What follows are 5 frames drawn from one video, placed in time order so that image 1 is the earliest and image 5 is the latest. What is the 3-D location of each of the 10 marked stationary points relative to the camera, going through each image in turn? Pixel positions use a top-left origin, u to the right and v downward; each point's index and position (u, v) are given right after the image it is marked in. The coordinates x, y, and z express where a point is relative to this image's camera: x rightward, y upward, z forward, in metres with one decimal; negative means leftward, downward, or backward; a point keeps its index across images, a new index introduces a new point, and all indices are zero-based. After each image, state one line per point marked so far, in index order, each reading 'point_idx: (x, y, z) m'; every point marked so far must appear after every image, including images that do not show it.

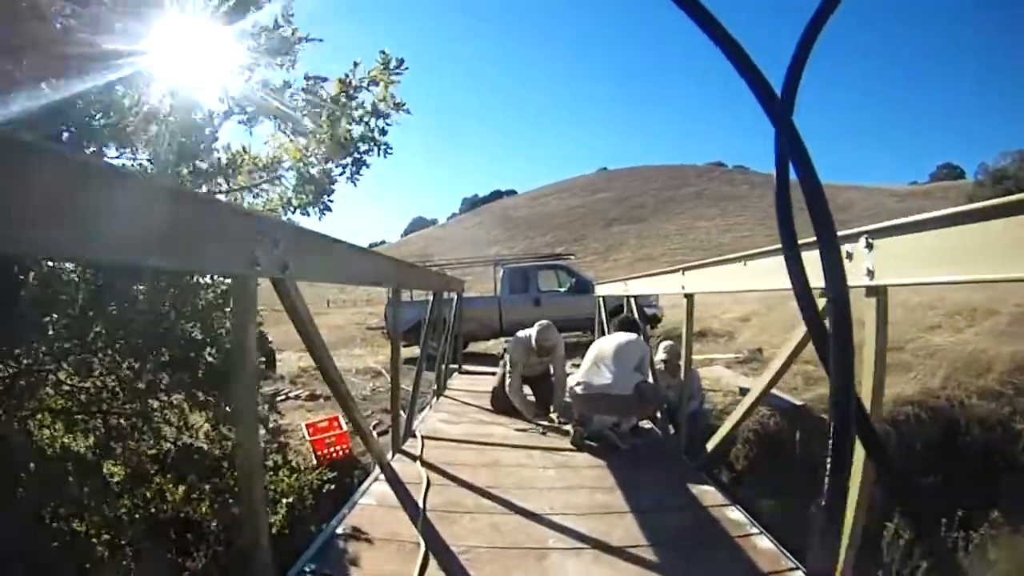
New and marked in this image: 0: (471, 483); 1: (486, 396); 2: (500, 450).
0: (-0.2, -0.8, +3.0) m
1: (-0.2, -0.9, +5.6) m
2: (-0.1, -0.8, +3.5) m
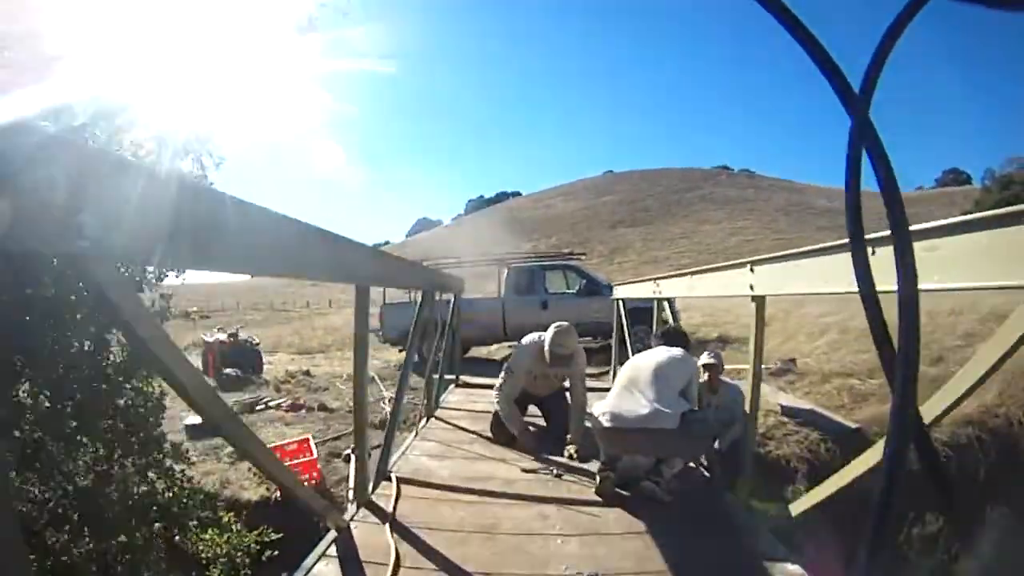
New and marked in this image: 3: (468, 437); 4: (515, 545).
0: (-0.2, -0.8, +2.1) m
1: (-0.2, -0.9, +4.7) m
2: (0.0, -0.8, +2.7) m
3: (-0.2, -0.9, +4.0) m
4: (0.0, -0.8, +2.3) m
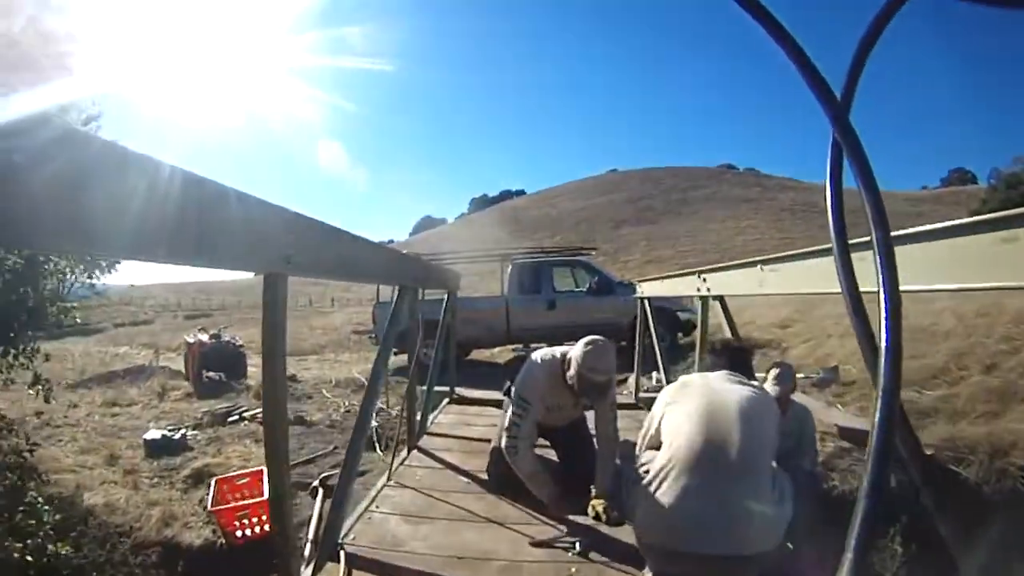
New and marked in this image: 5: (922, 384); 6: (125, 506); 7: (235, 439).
0: (-0.1, -0.8, +1.3) m
1: (-0.1, -0.8, +3.9) m
2: (0.0, -0.8, +1.8) m
3: (-0.2, -0.9, +3.1) m
4: (0.0, -0.8, +1.4) m
5: (+4.4, -1.0, +7.6) m
6: (-2.7, -1.5, +5.0) m
7: (-2.4, -1.3, +6.1) m
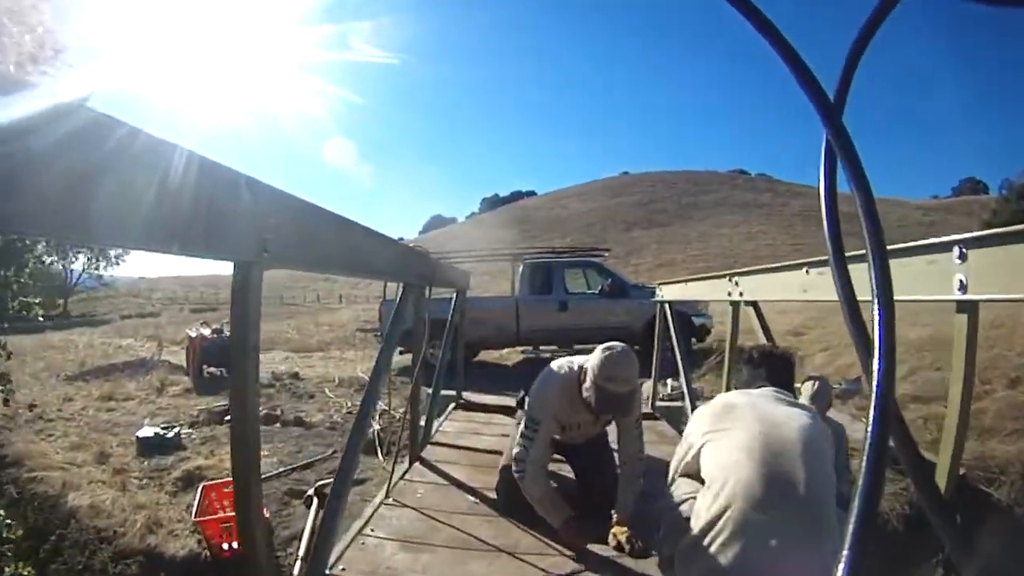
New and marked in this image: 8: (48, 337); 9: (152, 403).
0: (-0.1, -0.8, +1.0) m
1: (-0.1, -0.8, +3.6) m
2: (0.0, -0.8, +1.5) m
3: (-0.2, -0.9, +2.9) m
4: (0.0, -0.8, +1.2) m
5: (+4.5, -1.1, +7.3) m
6: (-2.7, -1.5, +4.7) m
7: (-2.3, -1.3, +5.9) m
8: (-12.2, -1.3, +18.7) m
9: (-4.2, -1.3, +8.3) m
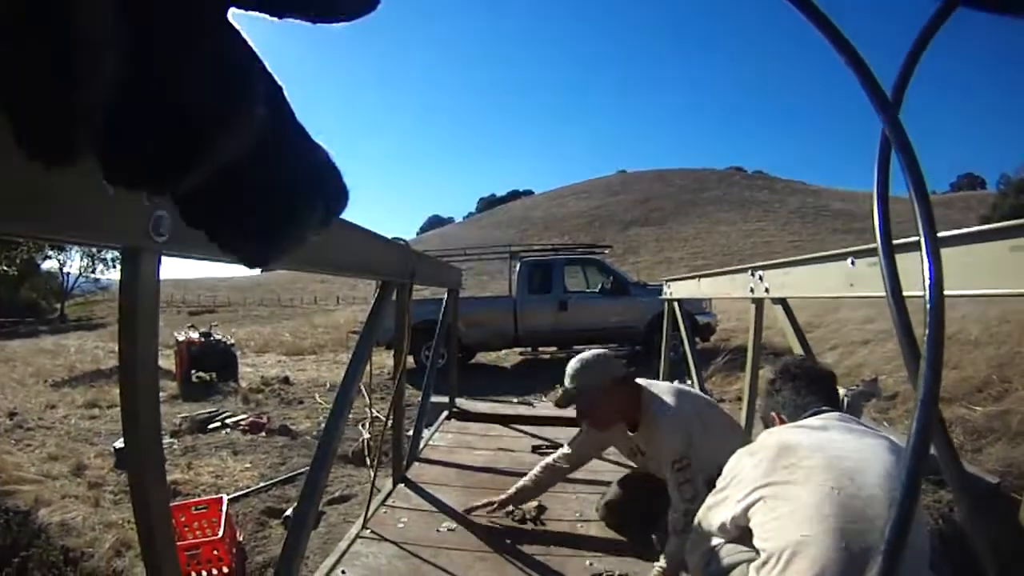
0: (-0.1, -0.8, +0.7) m
1: (-0.1, -0.8, +3.3) m
2: (0.0, -0.8, +1.2) m
3: (-0.2, -0.8, +2.6) m
4: (0.0, -0.8, +0.8) m
5: (+4.5, -1.1, +7.0) m
6: (-2.7, -1.5, +4.4) m
7: (-2.4, -1.3, +5.6) m
8: (-12.3, -1.4, +18.4) m
9: (-4.2, -1.4, +8.0) m
